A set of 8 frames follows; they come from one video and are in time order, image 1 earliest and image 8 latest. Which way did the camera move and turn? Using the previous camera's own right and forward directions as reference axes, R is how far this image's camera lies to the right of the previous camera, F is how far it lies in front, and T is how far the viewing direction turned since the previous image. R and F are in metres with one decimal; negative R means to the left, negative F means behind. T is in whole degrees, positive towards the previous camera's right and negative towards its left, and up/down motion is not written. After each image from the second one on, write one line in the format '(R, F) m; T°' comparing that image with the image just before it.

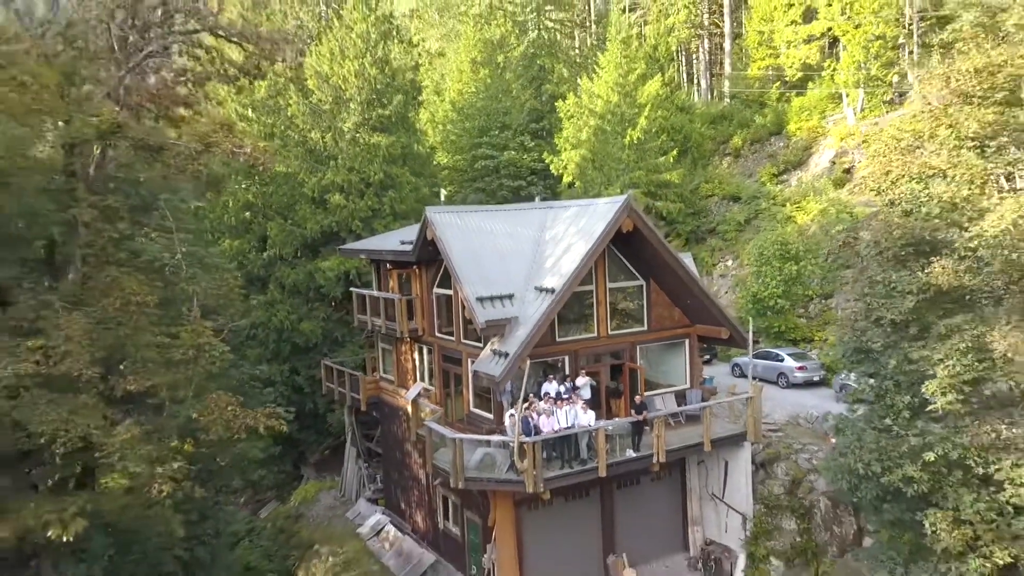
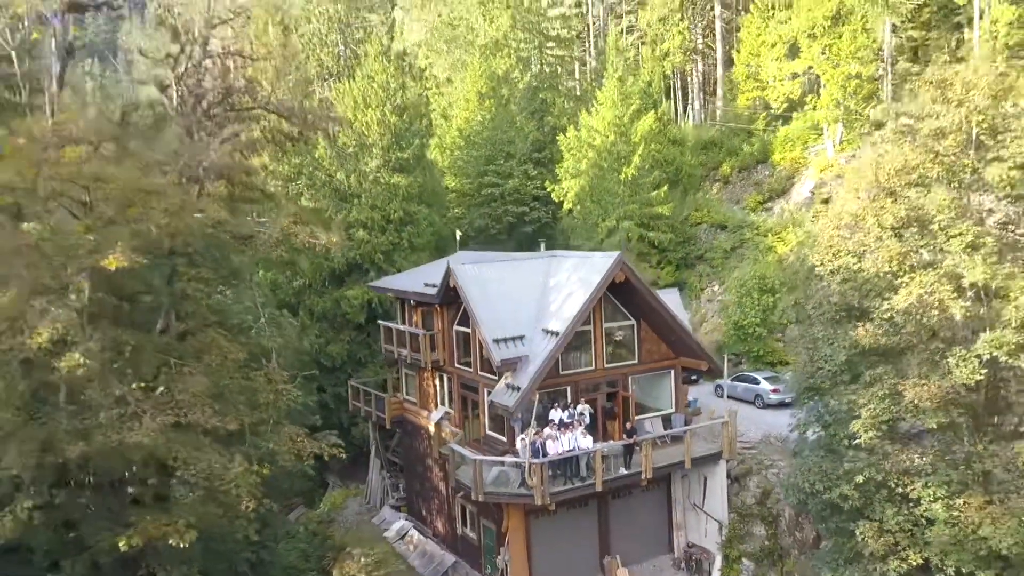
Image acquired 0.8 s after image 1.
(-0.2, -2.3) m; 0°
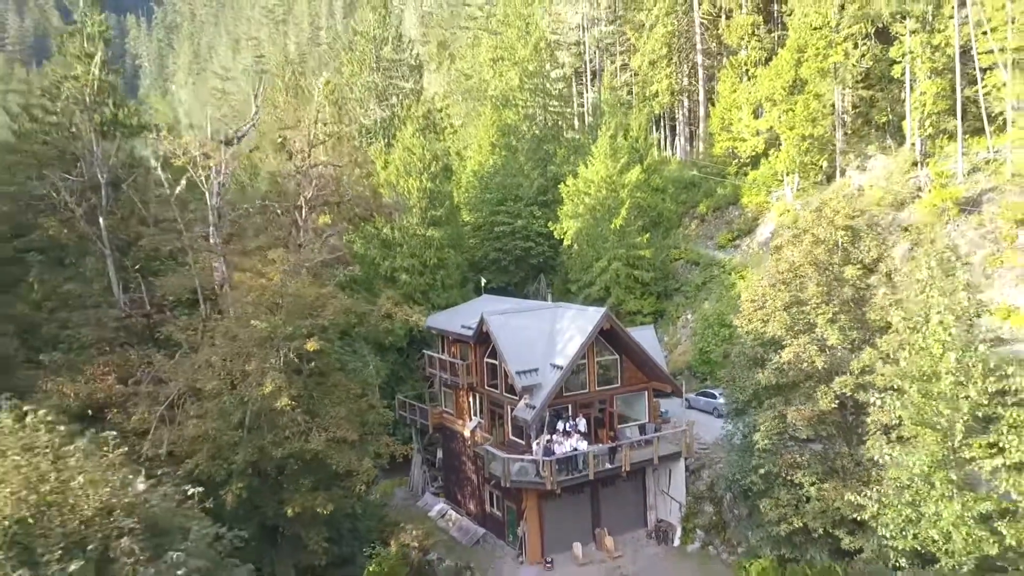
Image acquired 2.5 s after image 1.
(-0.5, -5.8) m; 0°
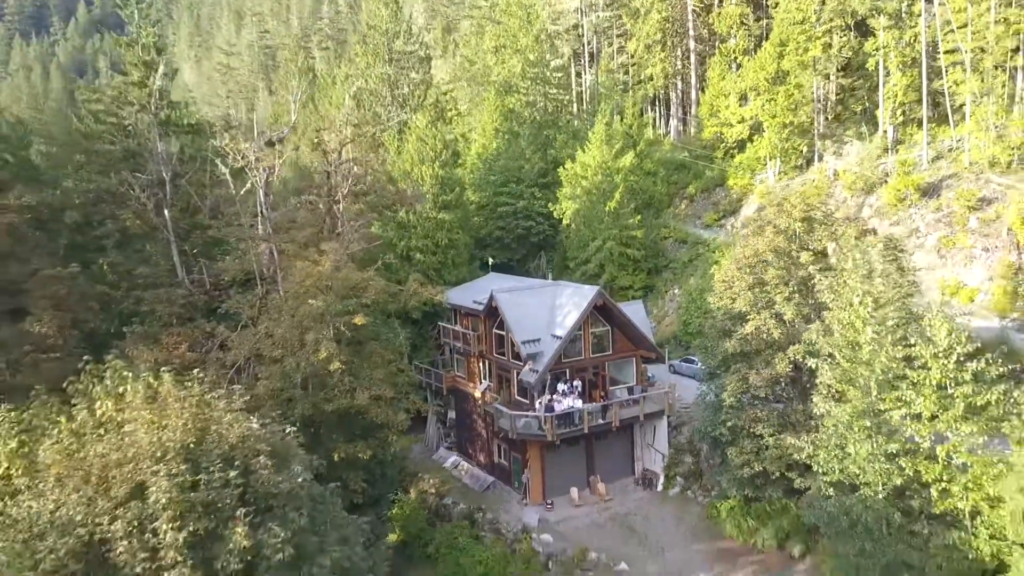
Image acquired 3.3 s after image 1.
(-0.2, -3.1) m; 0°
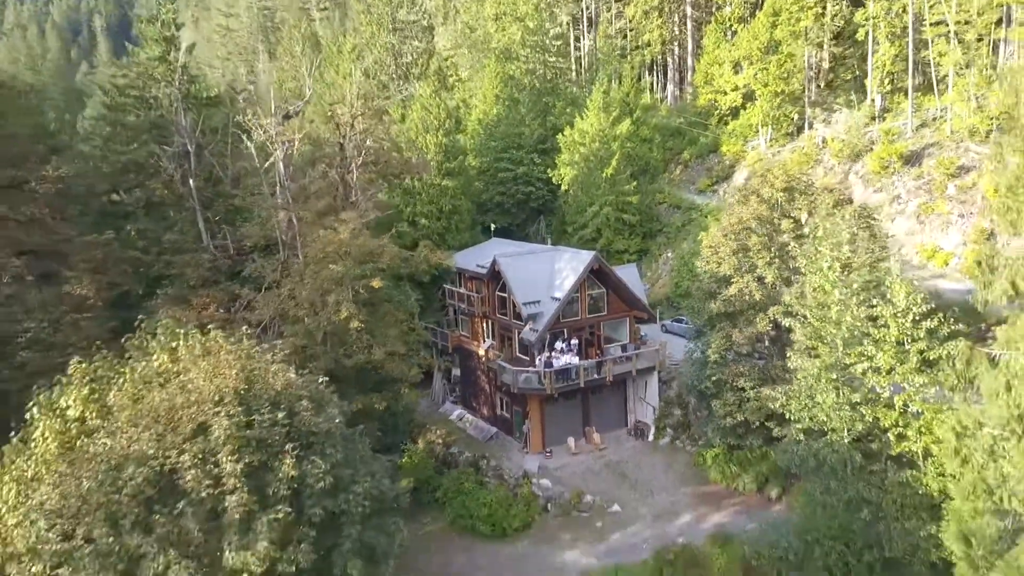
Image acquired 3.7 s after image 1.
(-0.1, -1.7) m; 0°
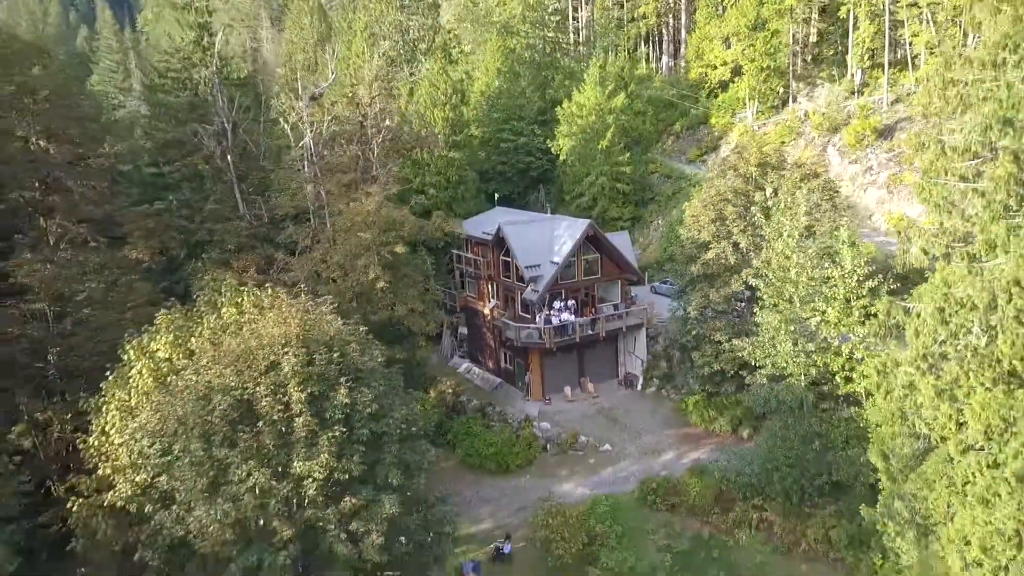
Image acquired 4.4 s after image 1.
(-0.2, -2.9) m; 0°
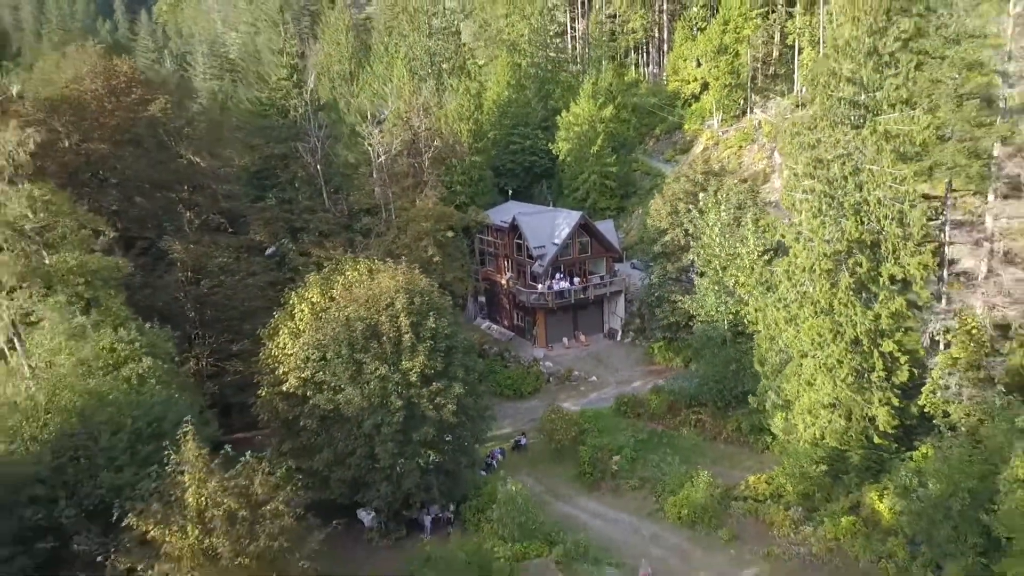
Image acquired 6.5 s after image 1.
(-0.7, -9.7) m; 0°
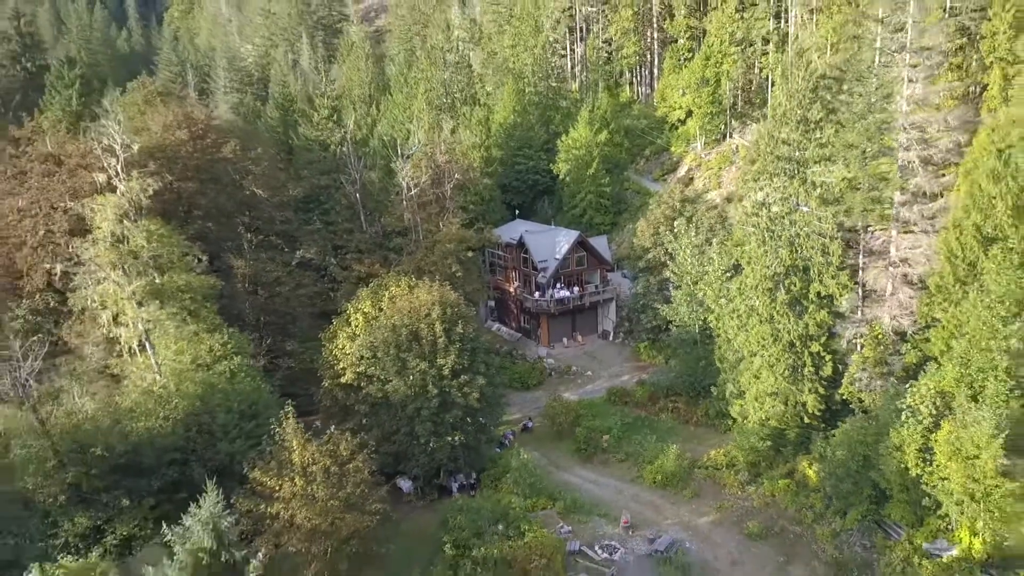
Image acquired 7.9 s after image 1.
(-0.5, -6.6) m; 0°
